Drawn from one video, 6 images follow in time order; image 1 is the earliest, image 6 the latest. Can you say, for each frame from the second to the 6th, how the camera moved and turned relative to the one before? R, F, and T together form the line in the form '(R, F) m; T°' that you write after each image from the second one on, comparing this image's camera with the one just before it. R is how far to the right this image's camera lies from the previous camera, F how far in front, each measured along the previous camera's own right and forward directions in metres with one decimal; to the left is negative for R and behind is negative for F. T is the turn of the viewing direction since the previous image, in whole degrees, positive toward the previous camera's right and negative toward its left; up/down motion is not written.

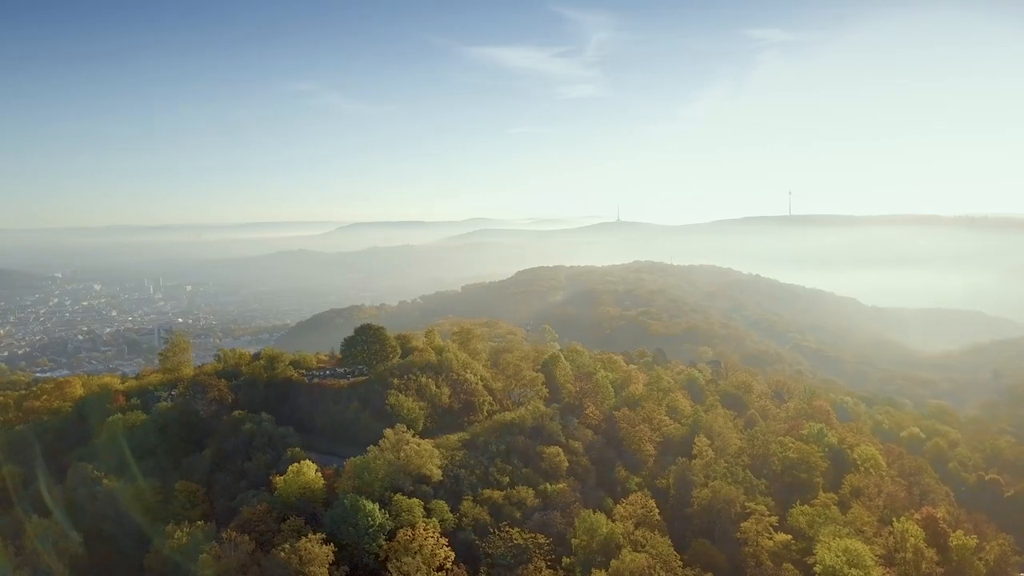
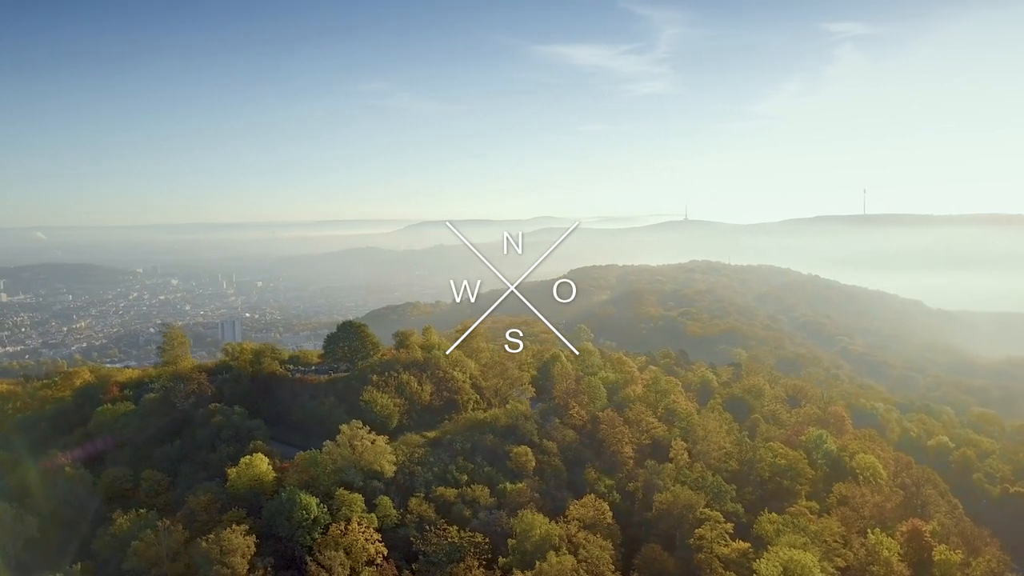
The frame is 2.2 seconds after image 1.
(+3.5, +0.3) m; -3°
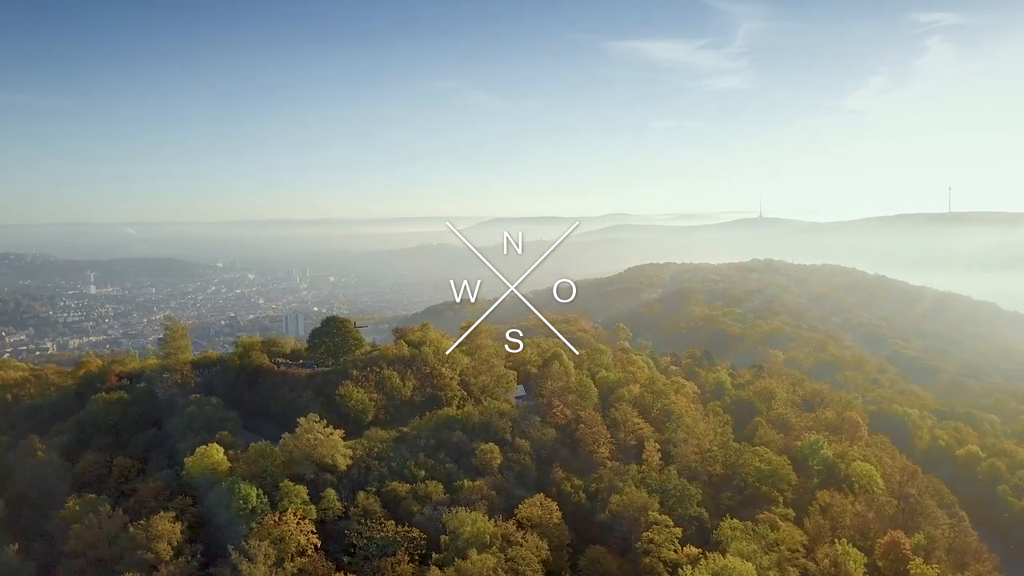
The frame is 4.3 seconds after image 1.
(+3.6, +0.2) m; -4°
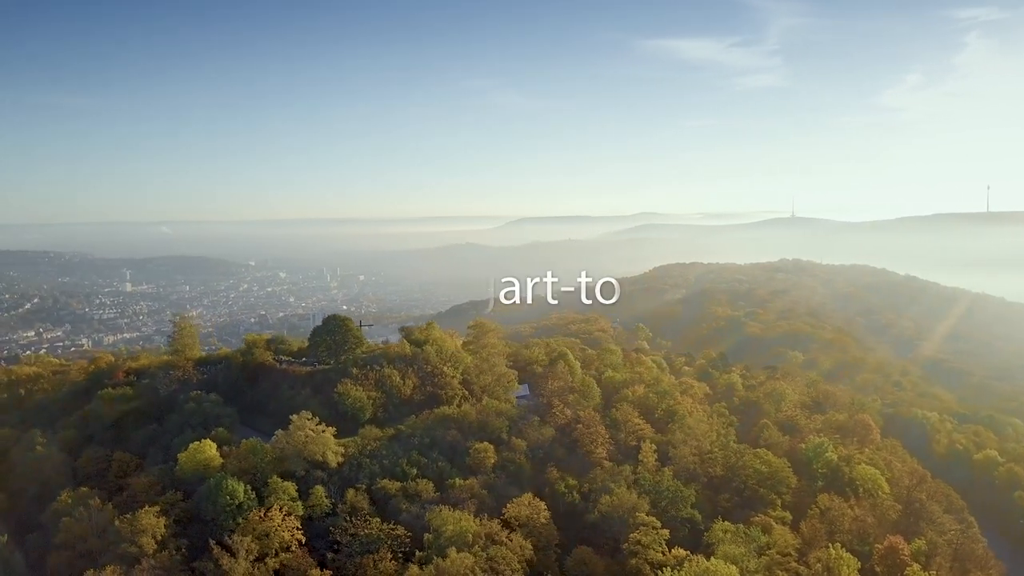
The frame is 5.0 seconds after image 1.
(+1.2, +0.1) m; -2°
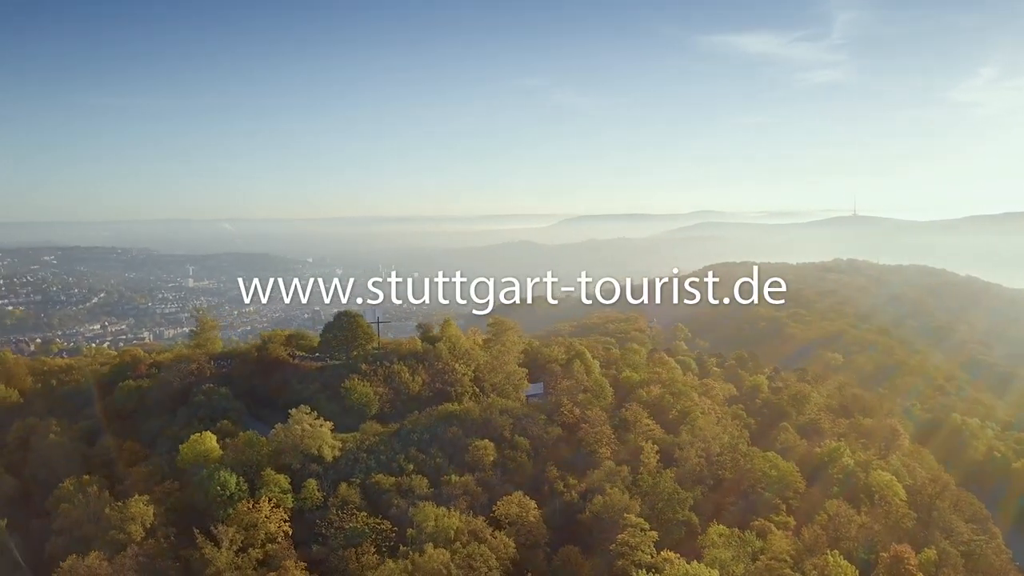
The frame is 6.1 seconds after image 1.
(+1.8, +0.1) m; -3°
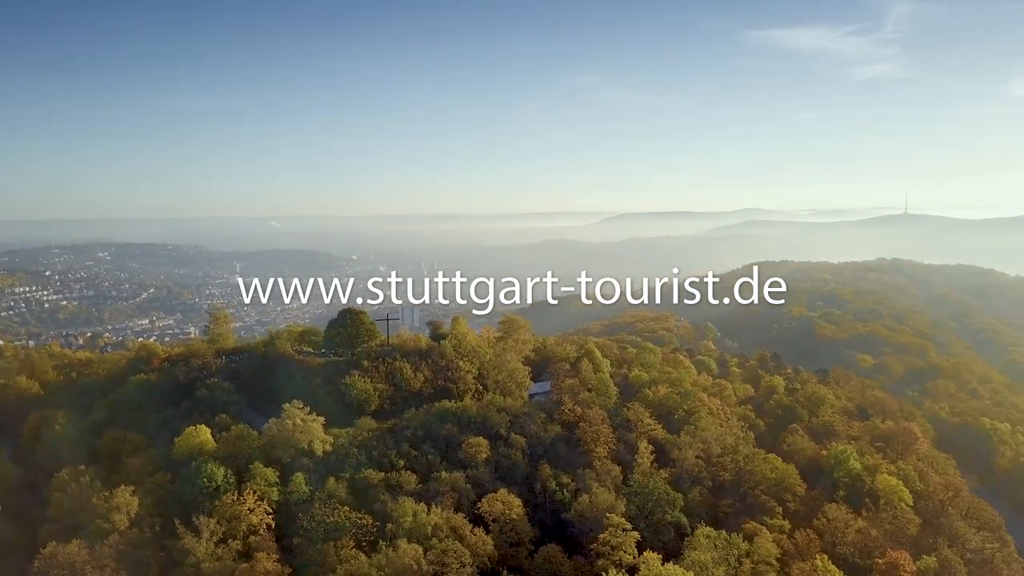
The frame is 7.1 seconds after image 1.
(+1.7, 0.0) m; -2°
